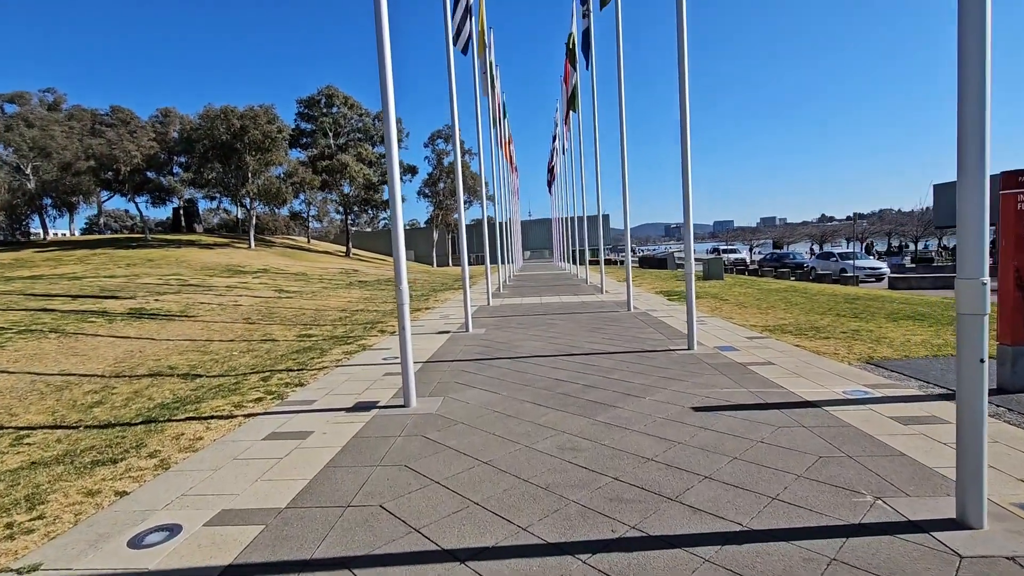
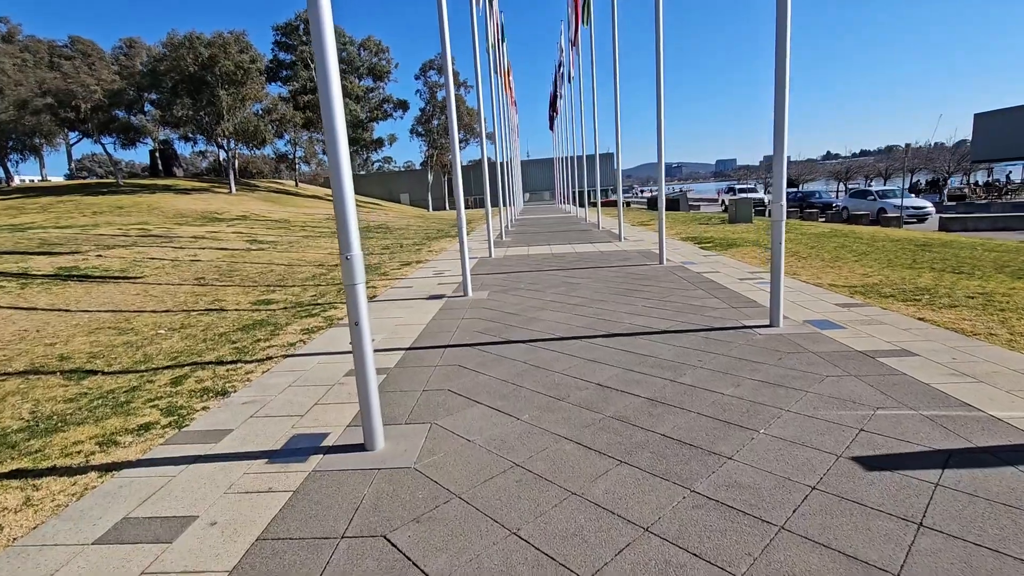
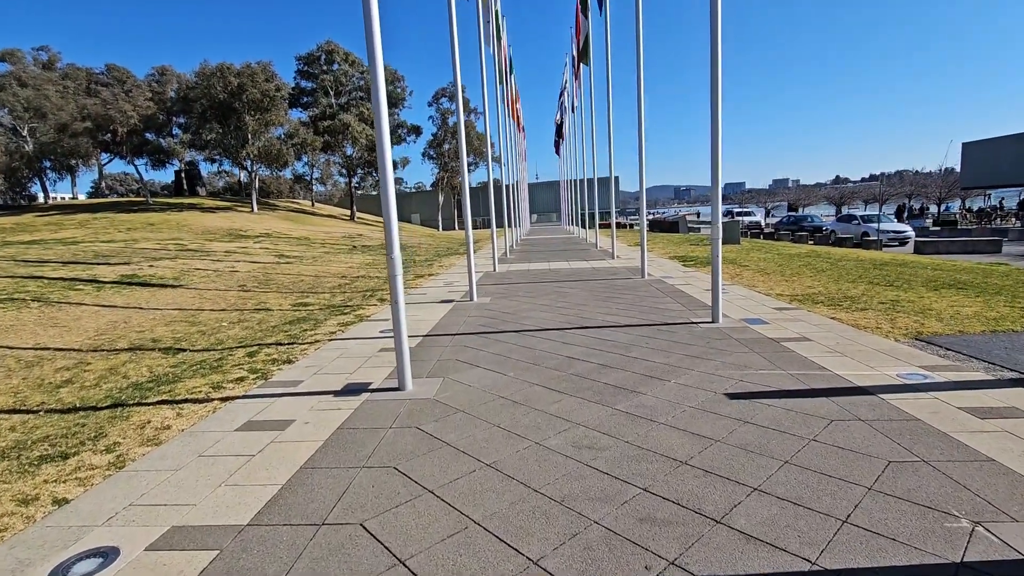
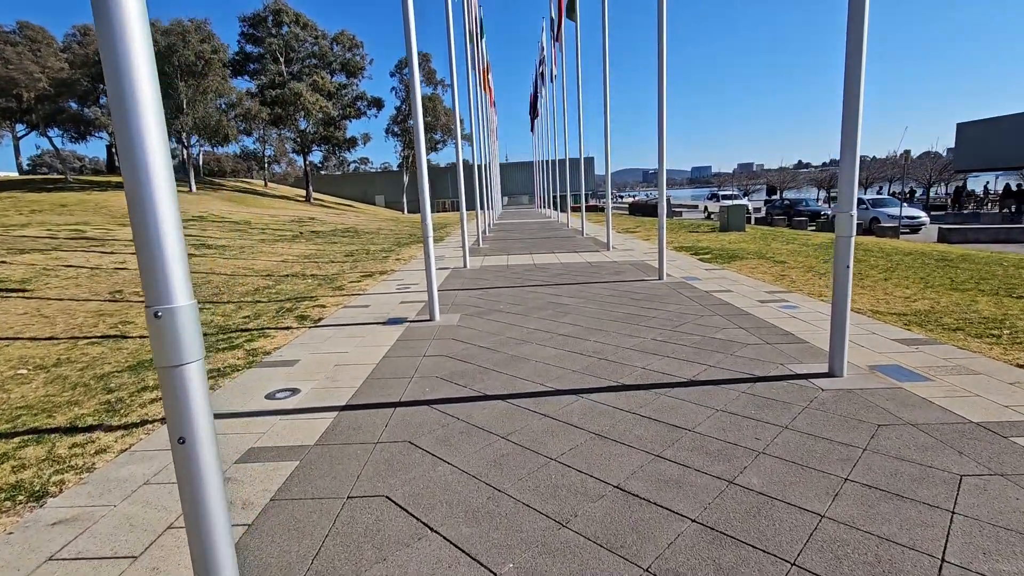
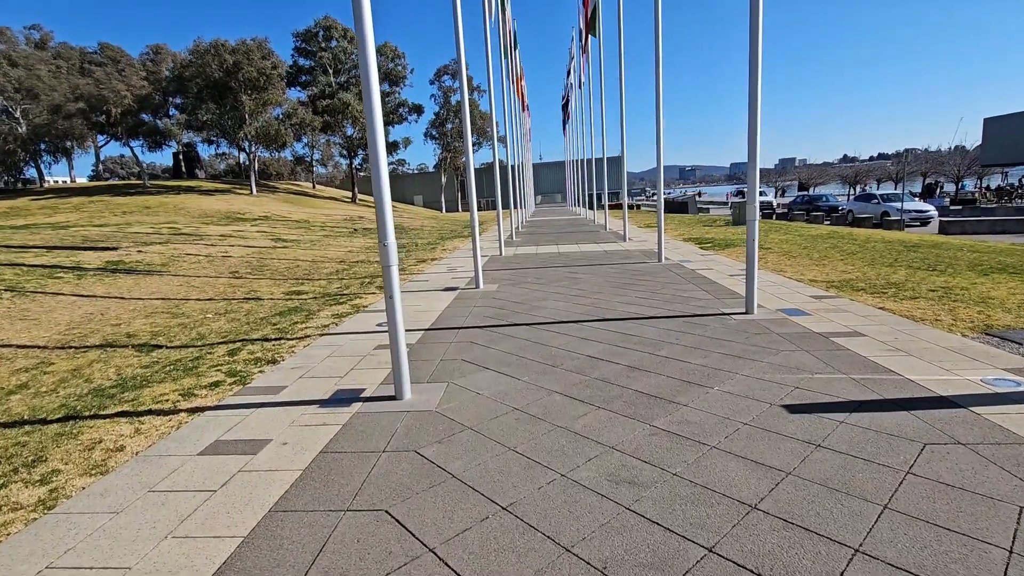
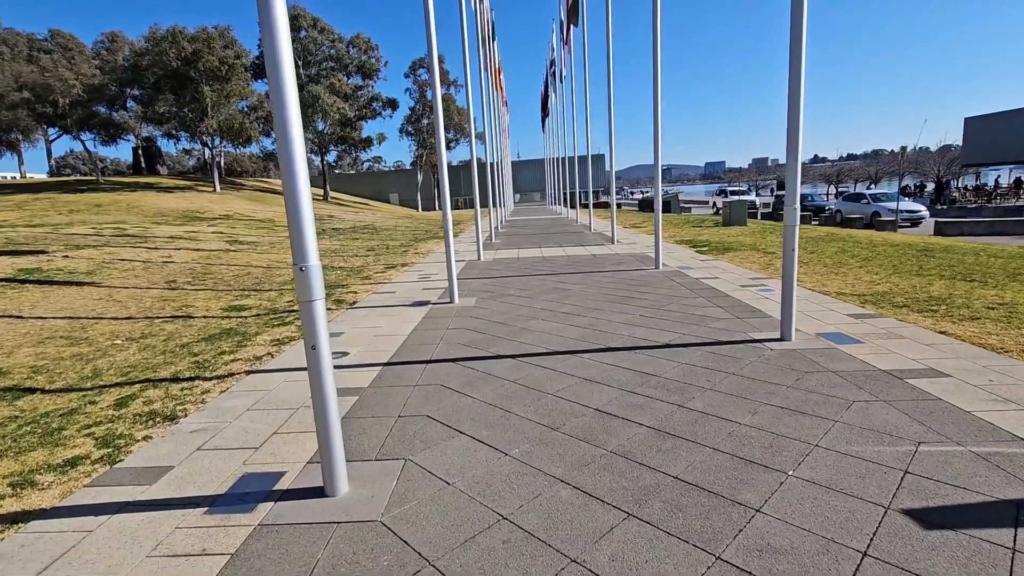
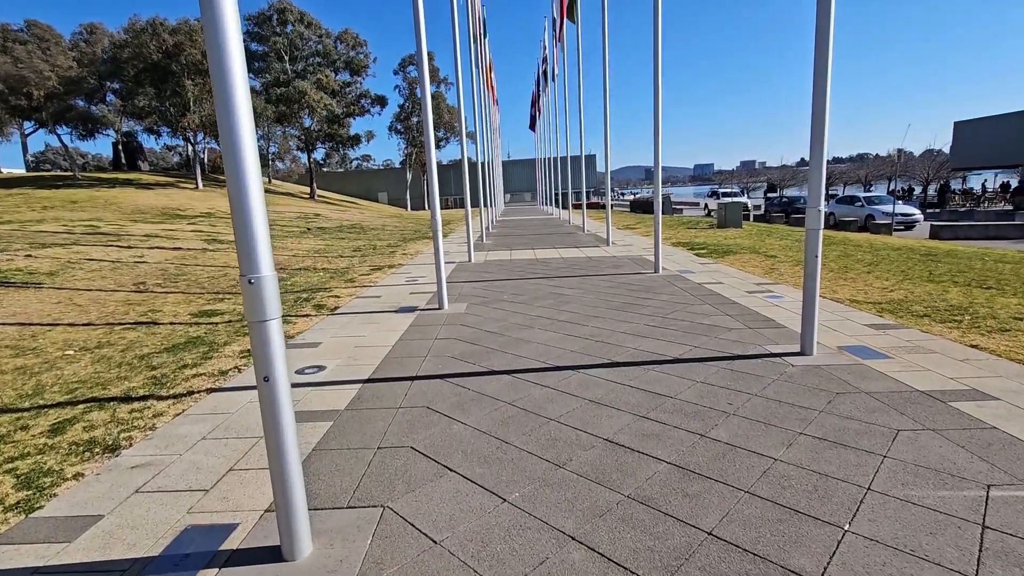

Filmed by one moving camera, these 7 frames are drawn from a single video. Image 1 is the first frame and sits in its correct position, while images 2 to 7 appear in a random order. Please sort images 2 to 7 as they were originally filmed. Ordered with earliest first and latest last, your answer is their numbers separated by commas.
3, 5, 2, 6, 7, 4
